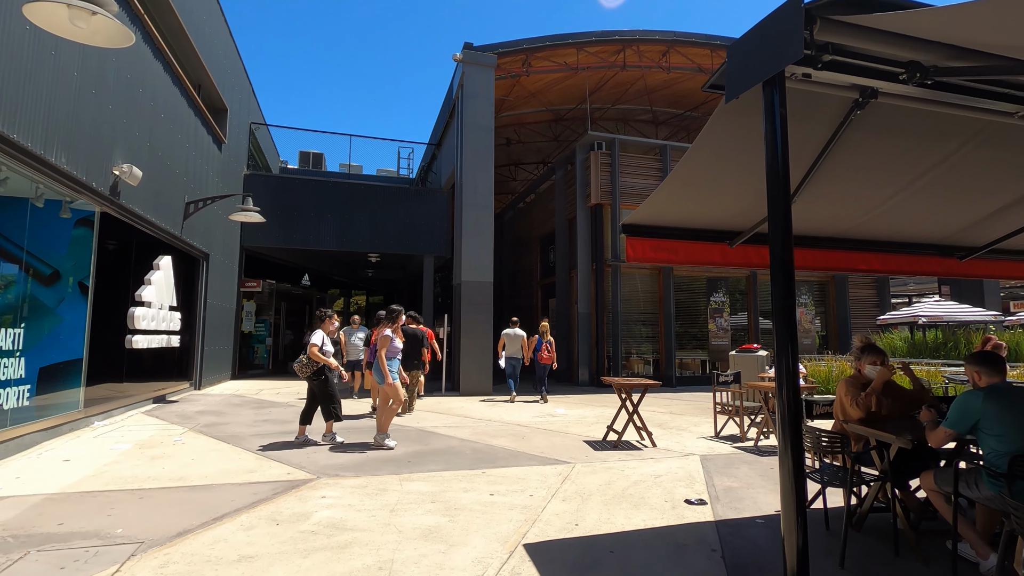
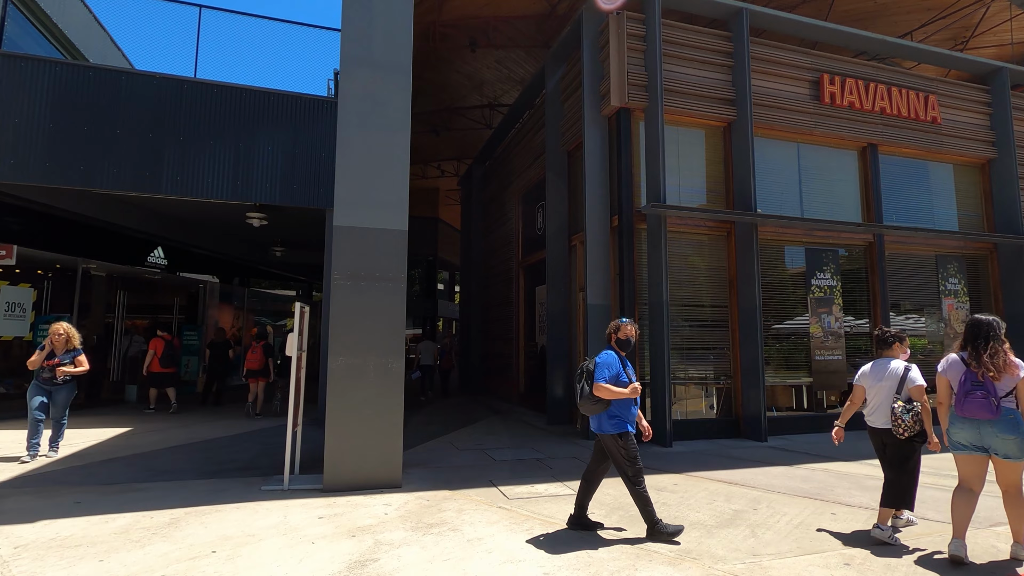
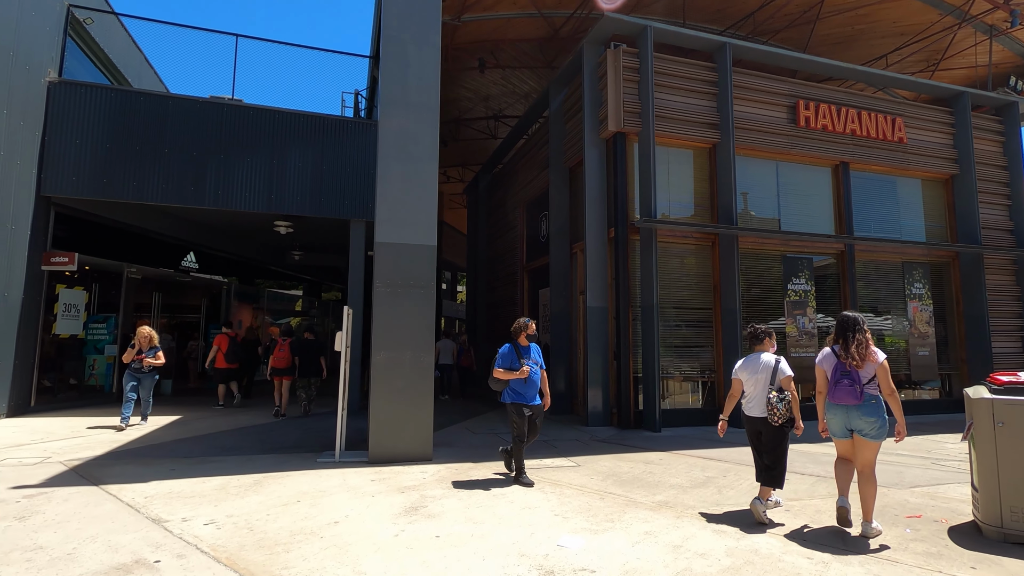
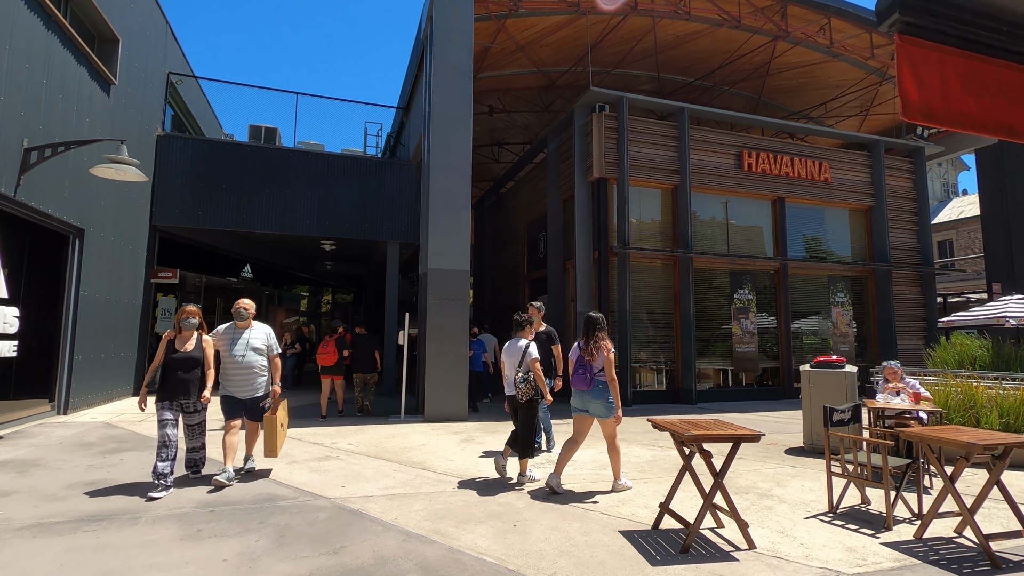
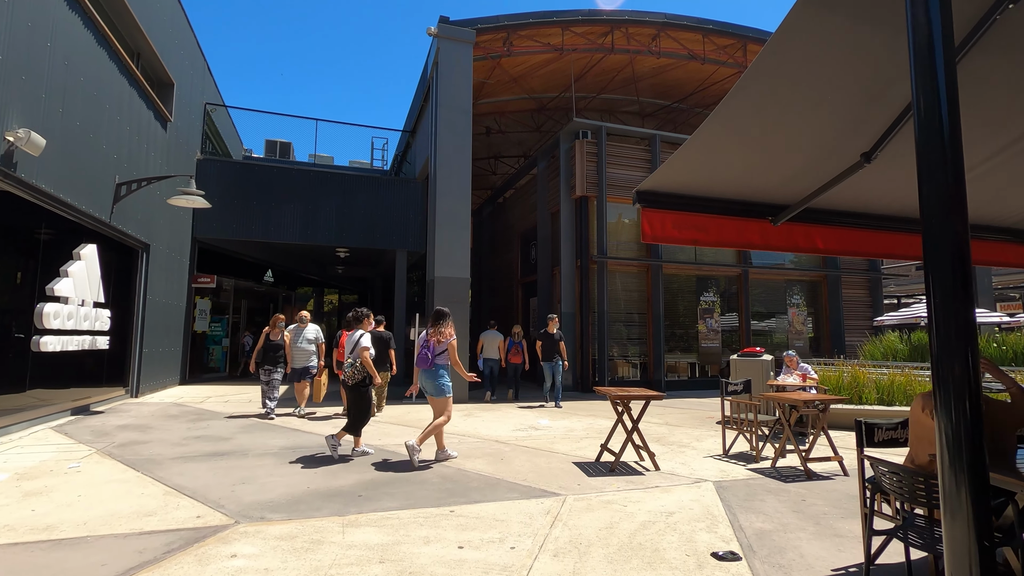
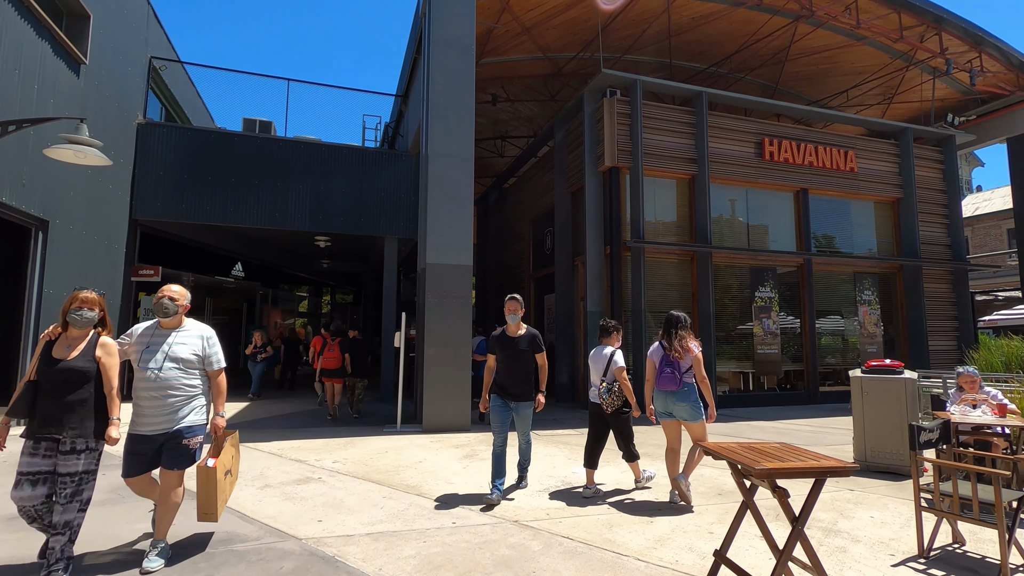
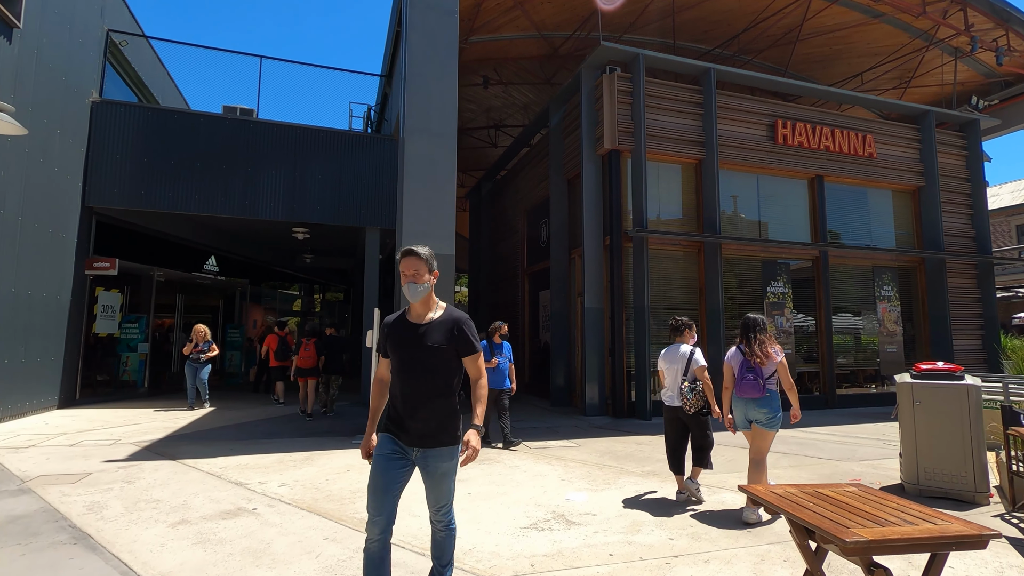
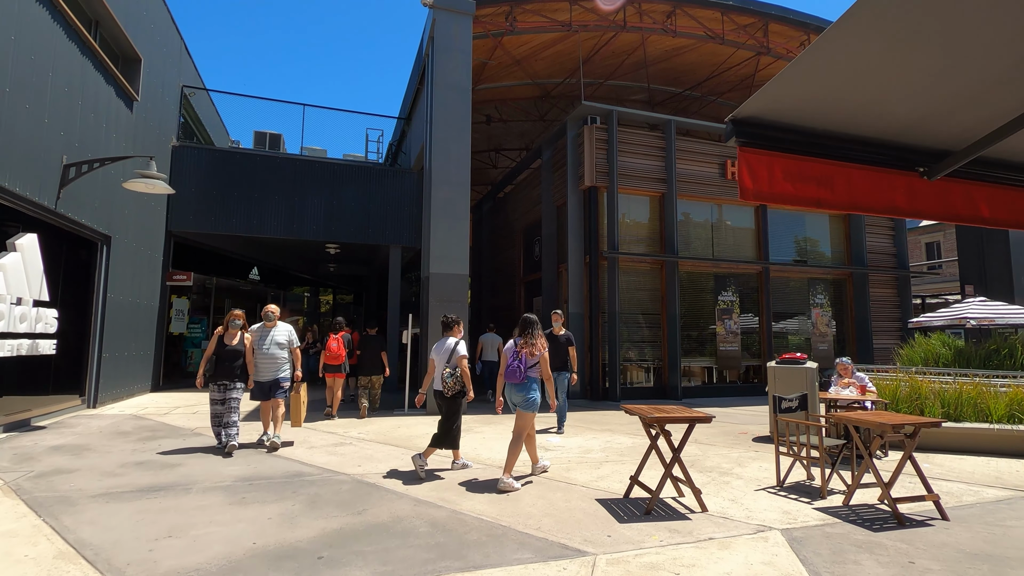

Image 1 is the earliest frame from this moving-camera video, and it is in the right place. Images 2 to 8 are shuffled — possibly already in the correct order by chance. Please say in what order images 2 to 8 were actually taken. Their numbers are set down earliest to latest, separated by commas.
5, 8, 4, 6, 7, 3, 2
